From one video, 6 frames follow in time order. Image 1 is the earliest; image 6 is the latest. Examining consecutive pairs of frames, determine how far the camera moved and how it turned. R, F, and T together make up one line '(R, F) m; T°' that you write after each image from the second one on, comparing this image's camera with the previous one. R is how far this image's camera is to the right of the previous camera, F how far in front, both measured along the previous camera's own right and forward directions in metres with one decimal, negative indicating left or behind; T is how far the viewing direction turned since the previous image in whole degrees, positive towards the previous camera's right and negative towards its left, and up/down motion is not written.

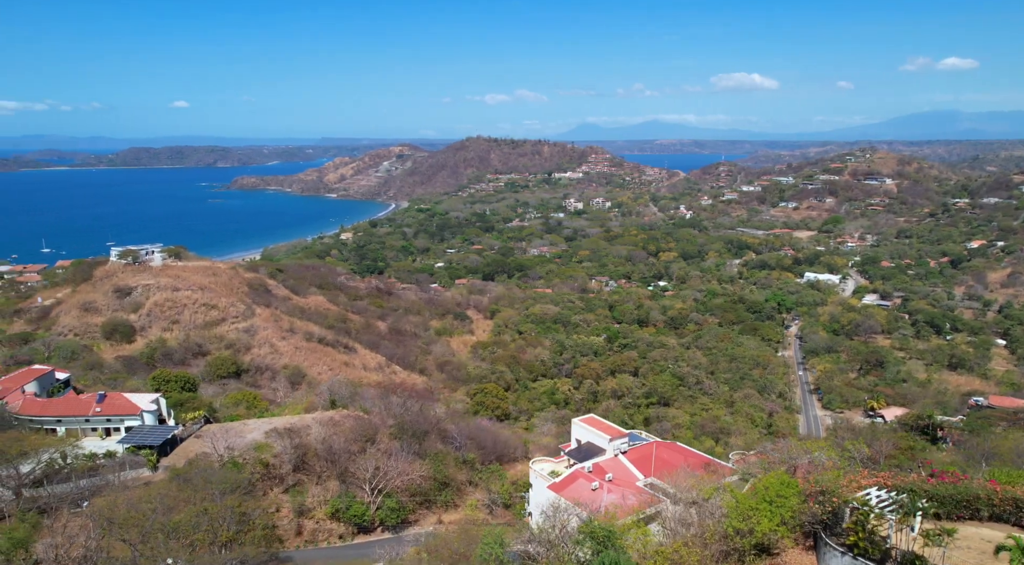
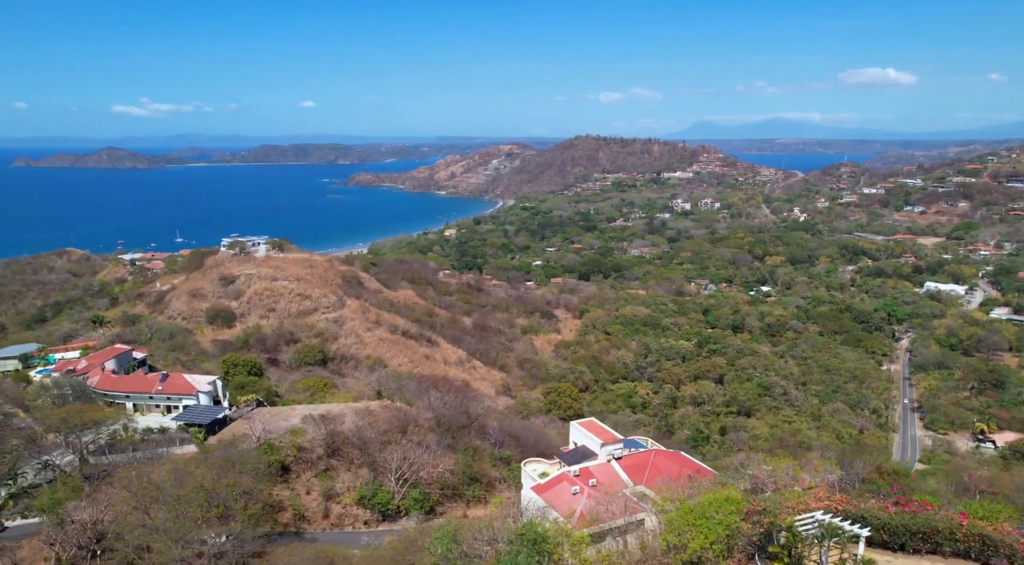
(+1.2, +0.1) m; -8°
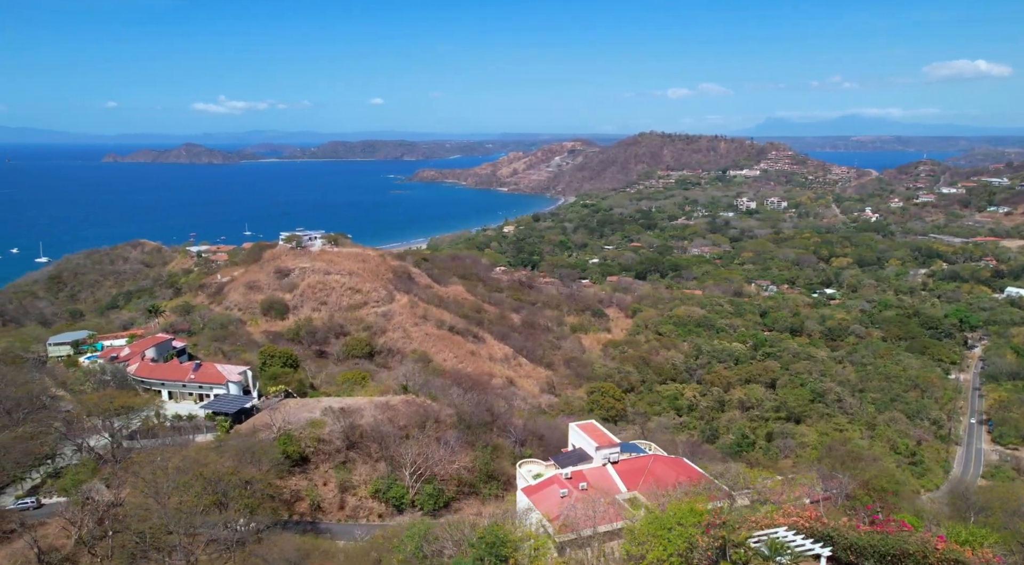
(+0.7, +0.1) m; -5°
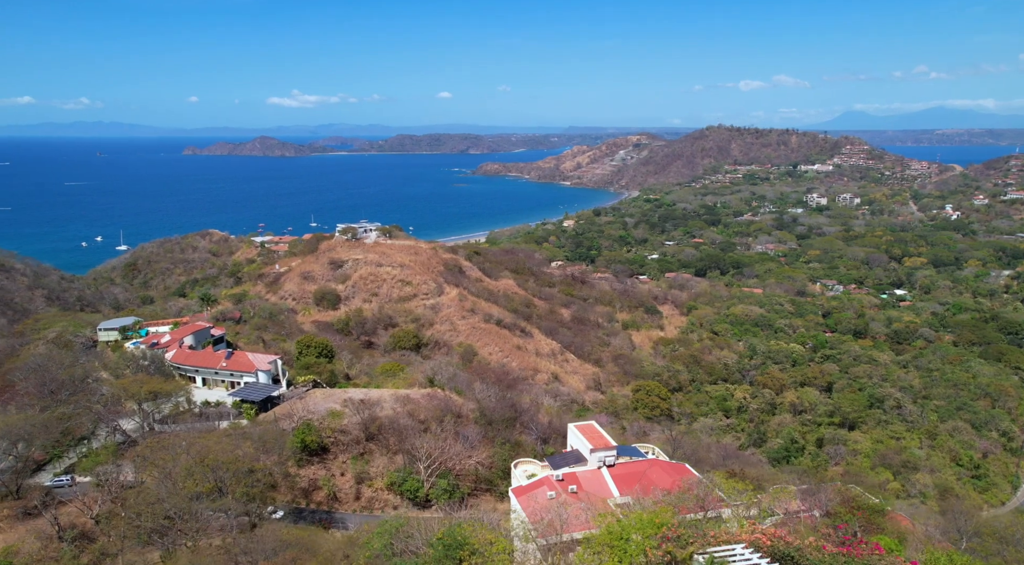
(+0.7, +0.1) m; -5°
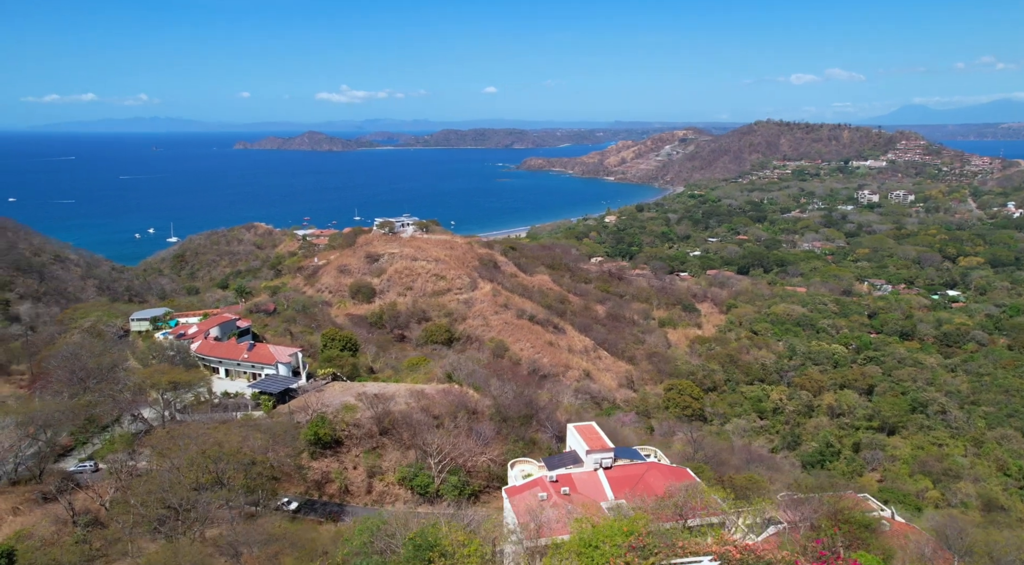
(+0.5, +0.1) m; -3°
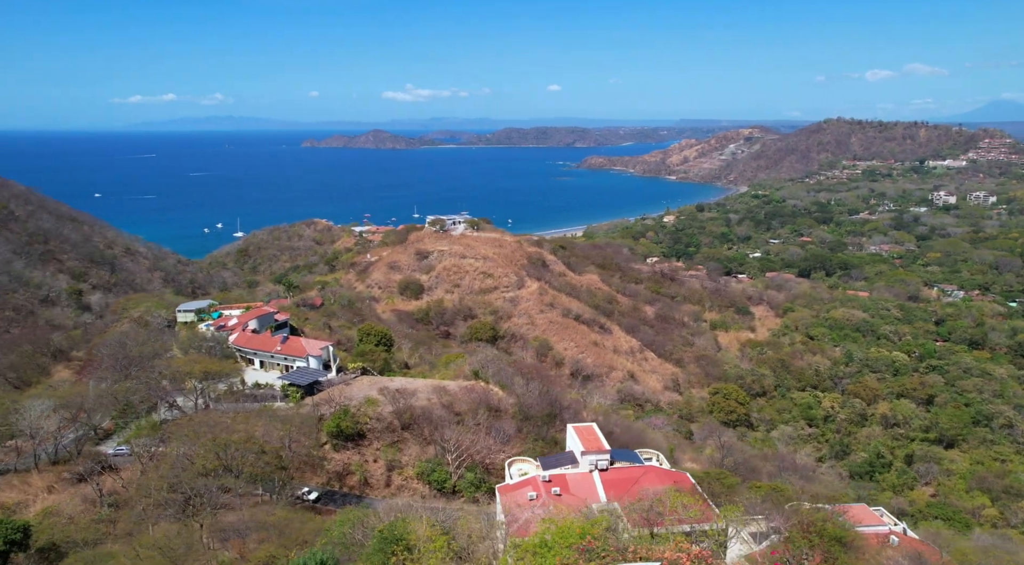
(+0.6, 0.0) m; -5°
